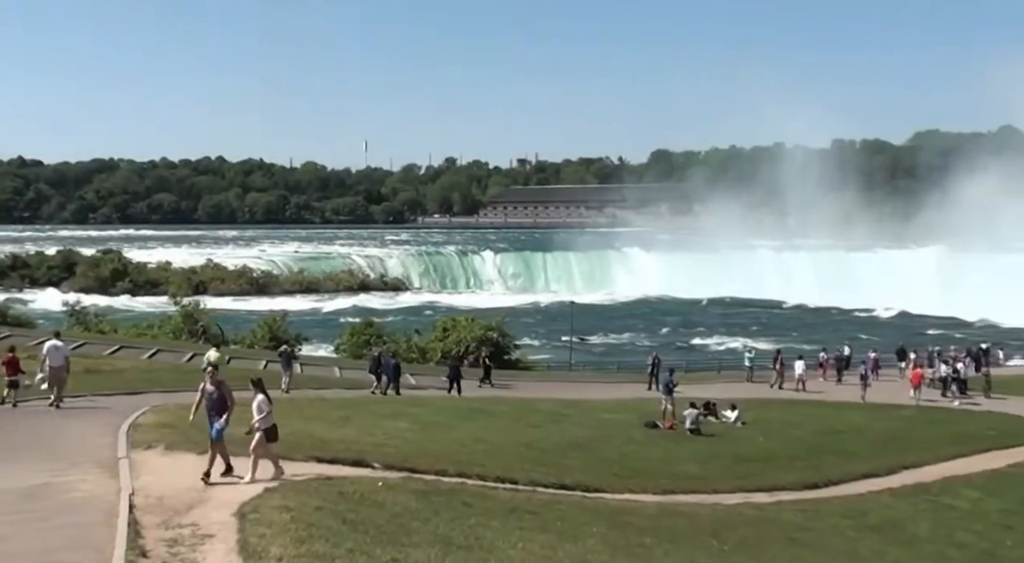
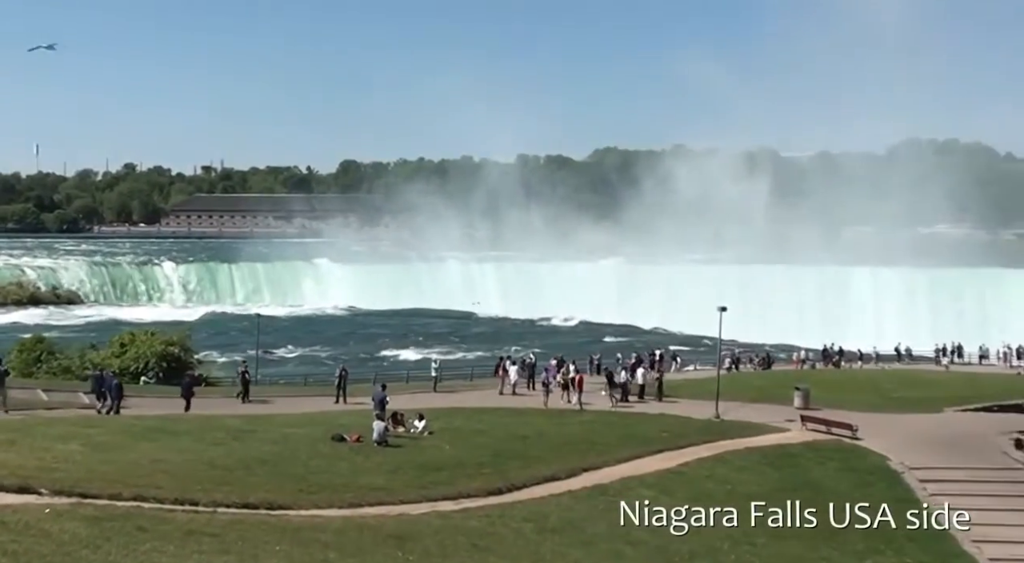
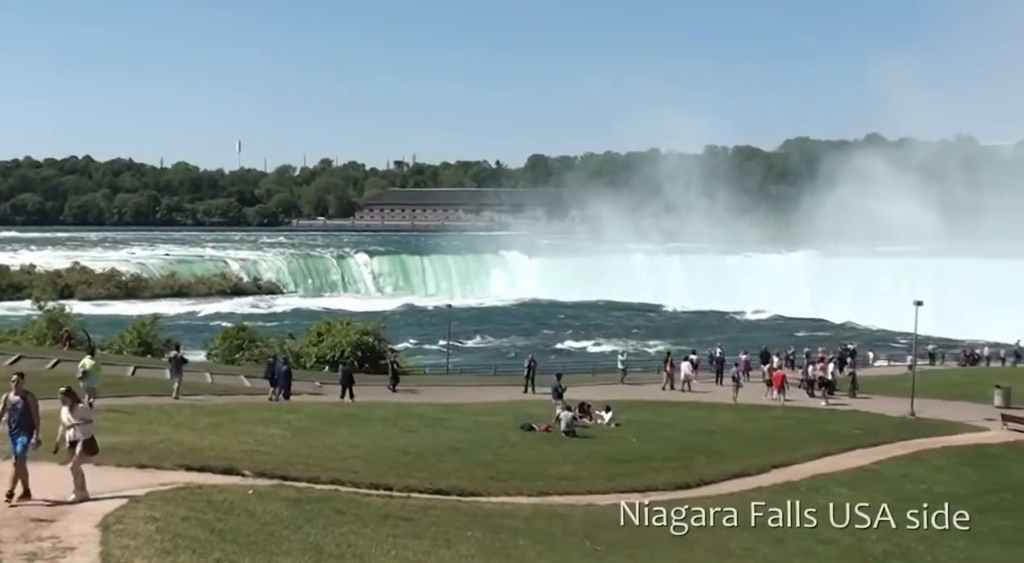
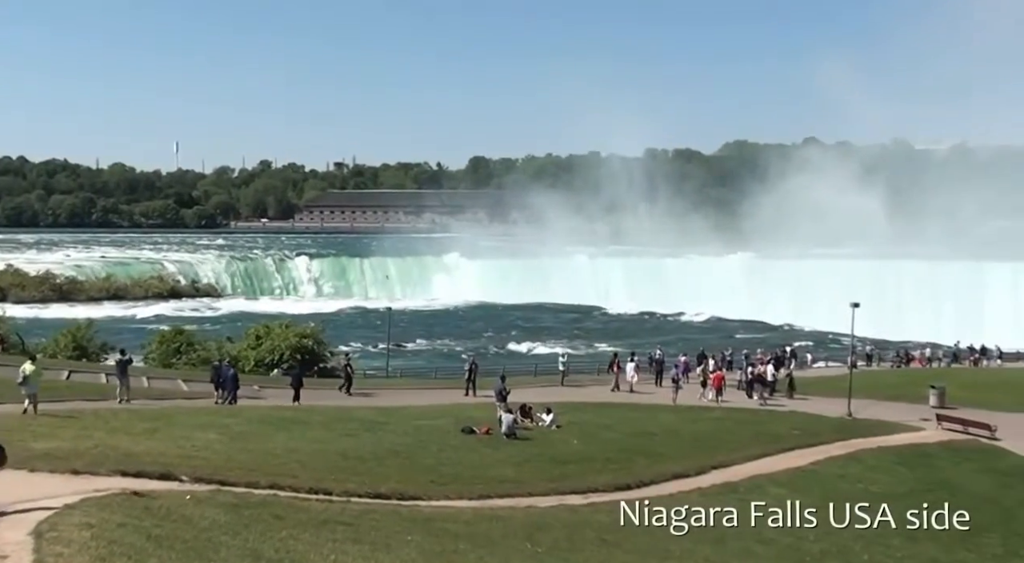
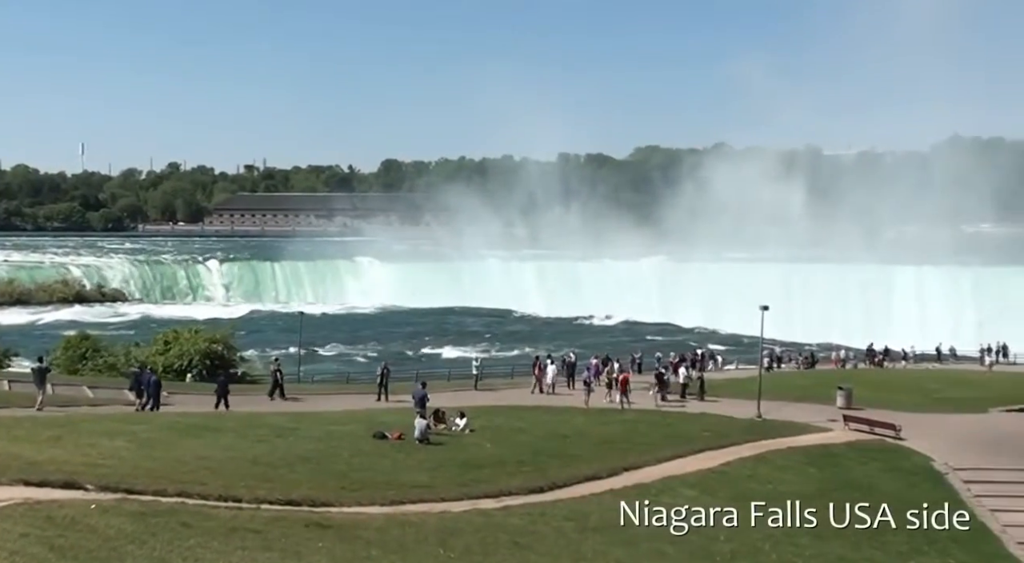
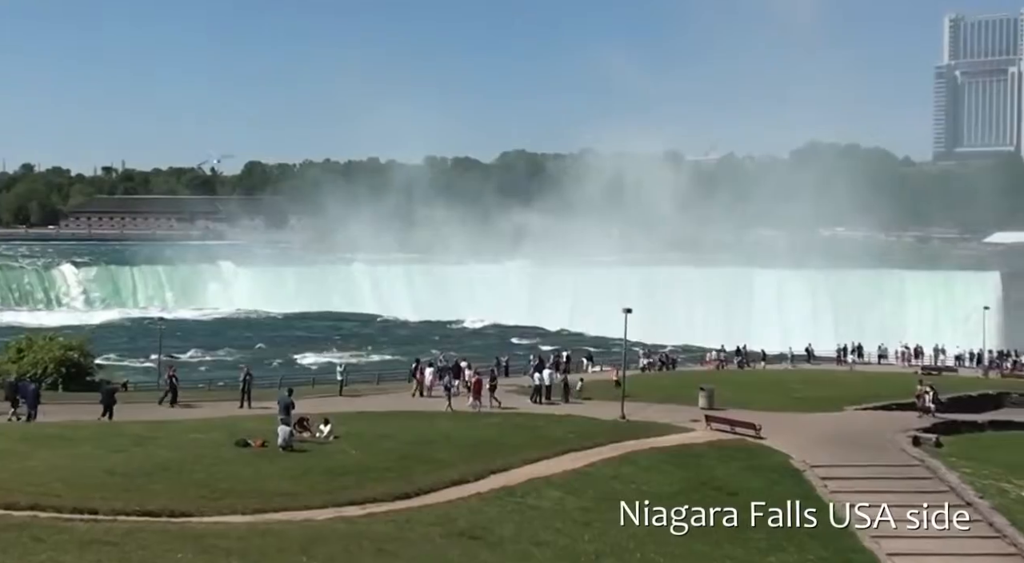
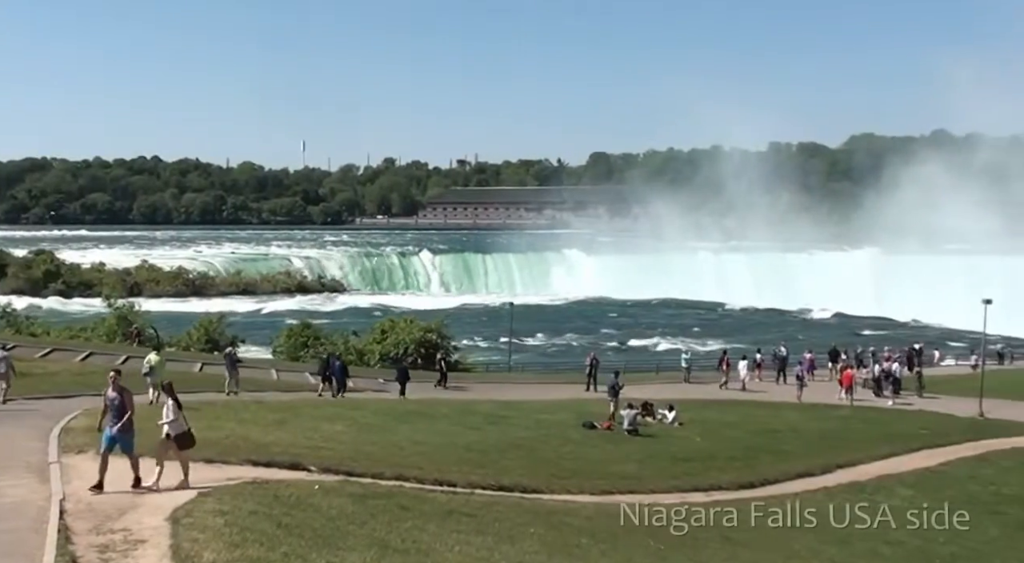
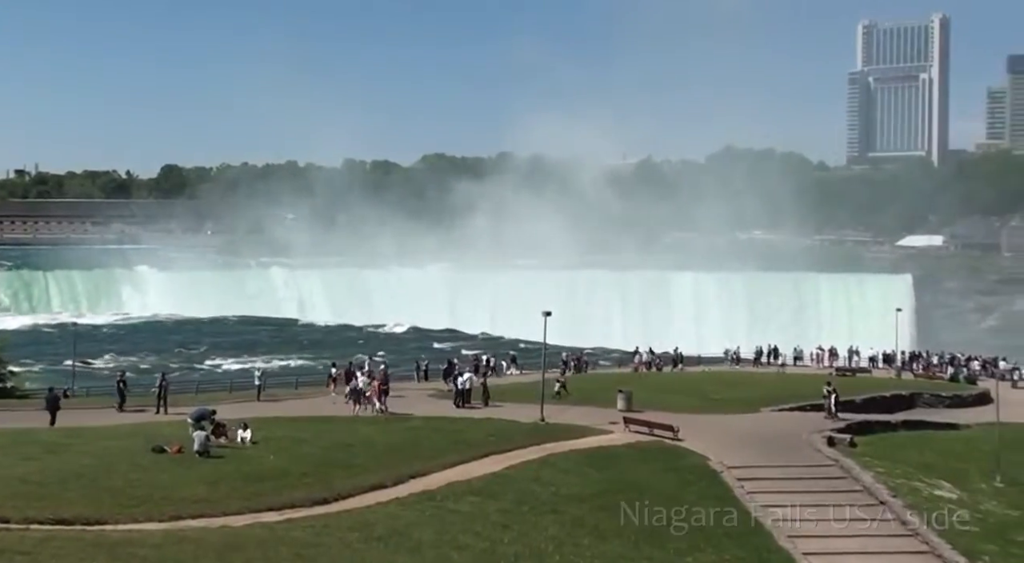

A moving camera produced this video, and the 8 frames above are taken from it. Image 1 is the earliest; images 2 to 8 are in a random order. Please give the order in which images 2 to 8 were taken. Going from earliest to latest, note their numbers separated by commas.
7, 3, 4, 5, 2, 6, 8
